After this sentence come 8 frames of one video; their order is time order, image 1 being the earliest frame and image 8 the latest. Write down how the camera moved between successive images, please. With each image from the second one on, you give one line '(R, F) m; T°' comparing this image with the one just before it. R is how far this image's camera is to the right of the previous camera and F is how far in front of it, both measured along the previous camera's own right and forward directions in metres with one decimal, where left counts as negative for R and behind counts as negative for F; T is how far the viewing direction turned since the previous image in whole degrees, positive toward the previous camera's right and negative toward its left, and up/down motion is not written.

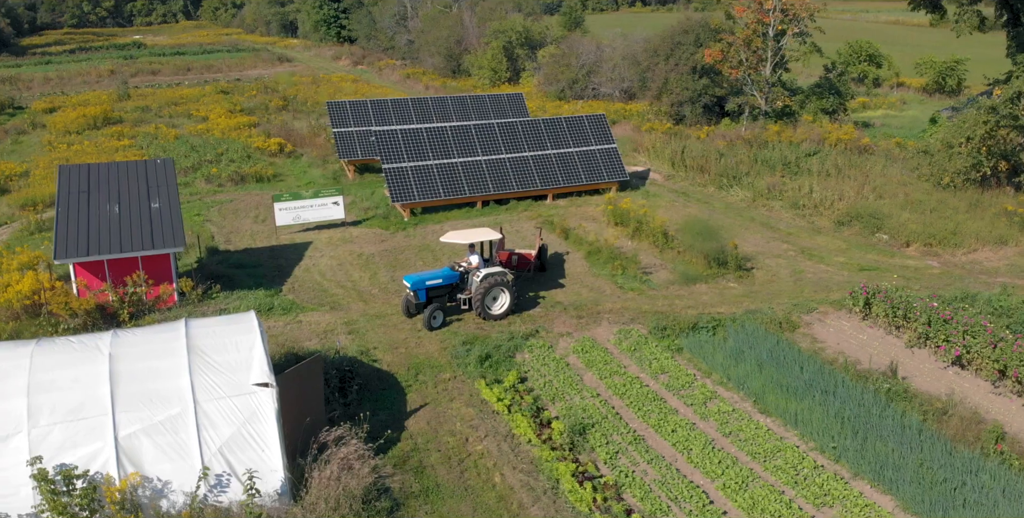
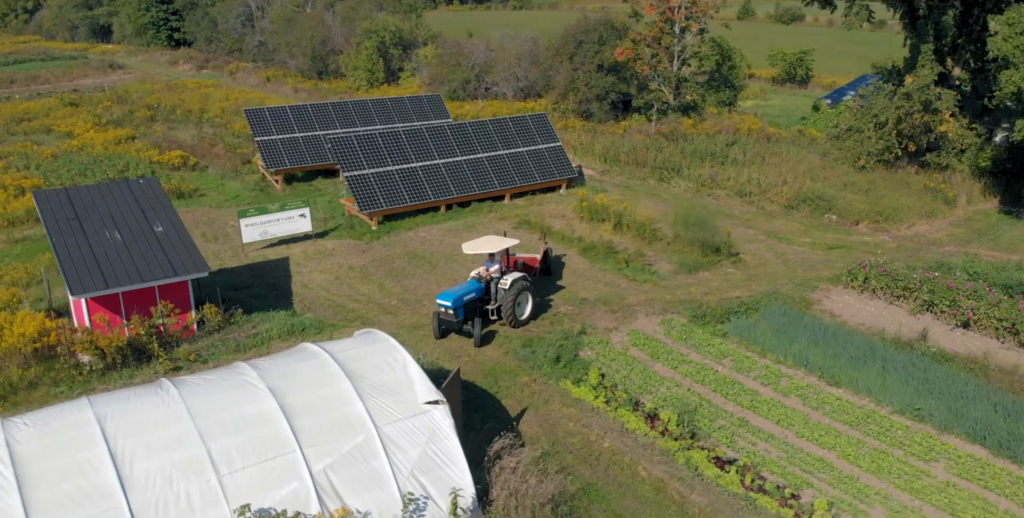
(-3.5, +0.2) m; +12°
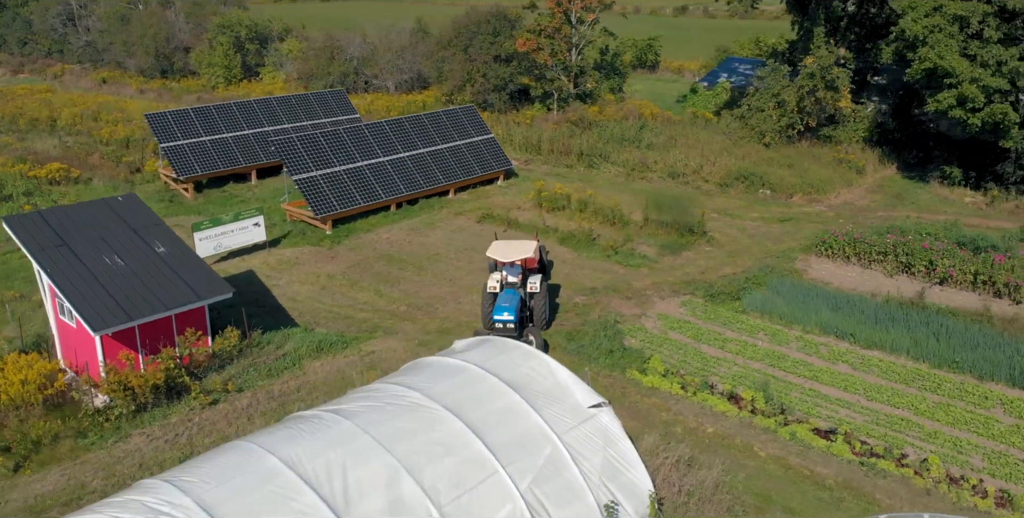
(-3.4, +0.7) m; +13°
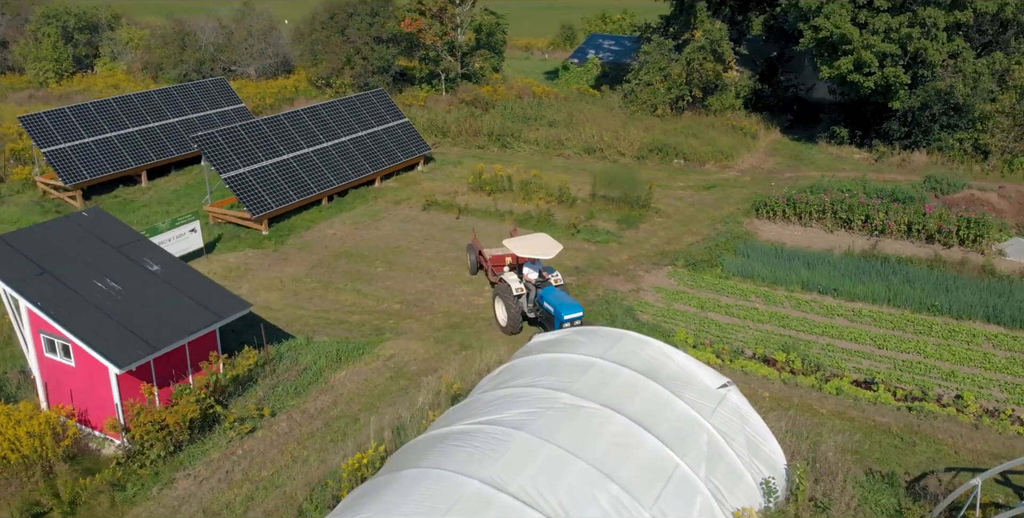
(-2.9, +0.7) m; +13°
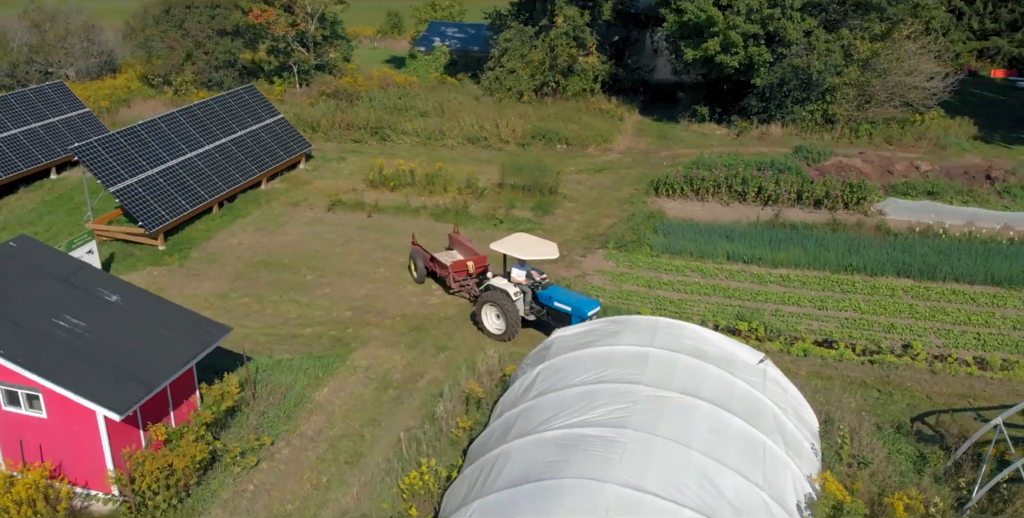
(-2.3, +0.5) m; +13°
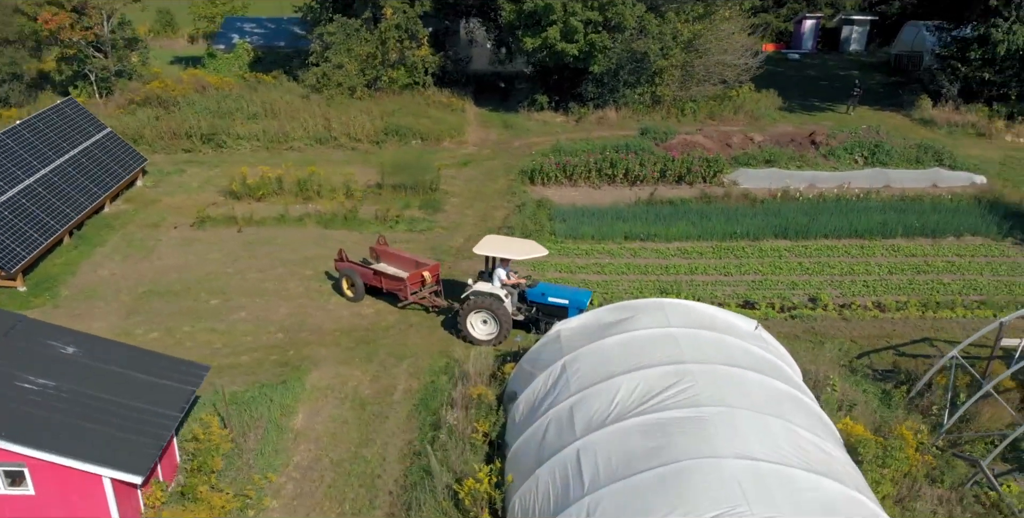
(-2.4, +0.4) m; +15°
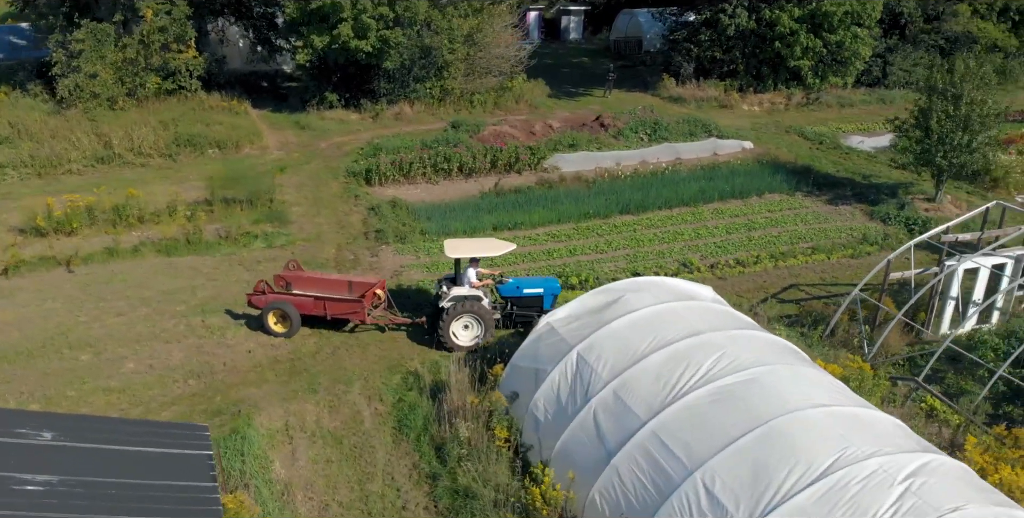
(-3.2, +0.7) m; +20°
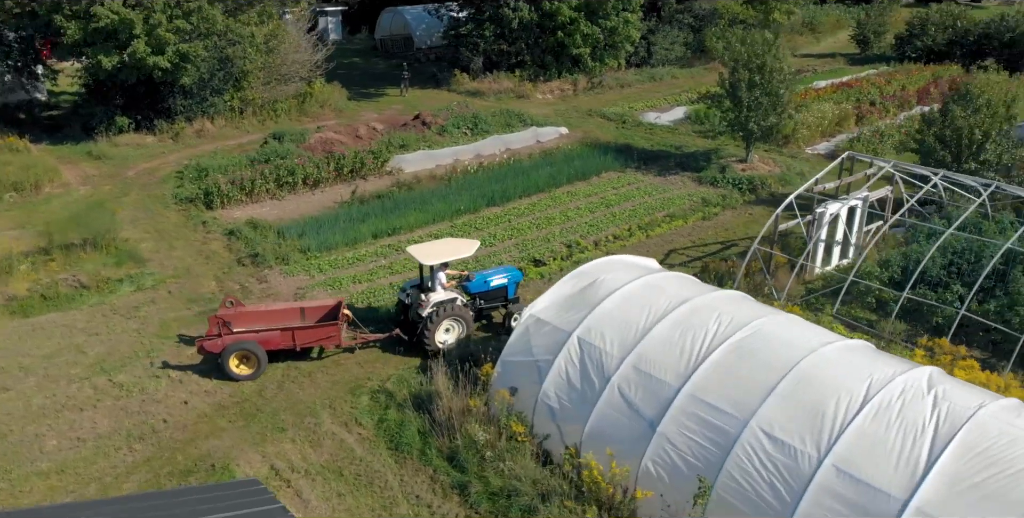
(-2.7, +0.4) m; +17°
